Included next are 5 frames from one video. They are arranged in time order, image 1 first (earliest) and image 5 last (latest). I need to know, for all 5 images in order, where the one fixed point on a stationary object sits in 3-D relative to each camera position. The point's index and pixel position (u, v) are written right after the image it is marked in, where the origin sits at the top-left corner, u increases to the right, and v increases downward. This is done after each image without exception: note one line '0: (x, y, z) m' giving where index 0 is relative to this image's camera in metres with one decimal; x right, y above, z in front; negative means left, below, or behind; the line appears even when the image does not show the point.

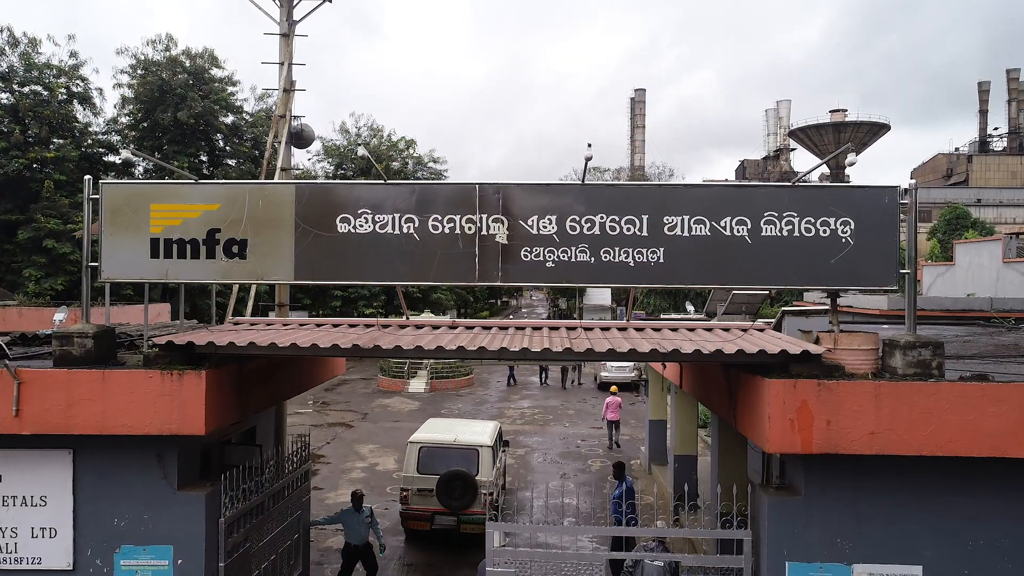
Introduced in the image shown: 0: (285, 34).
0: (-2.9, +3.3, +8.4) m
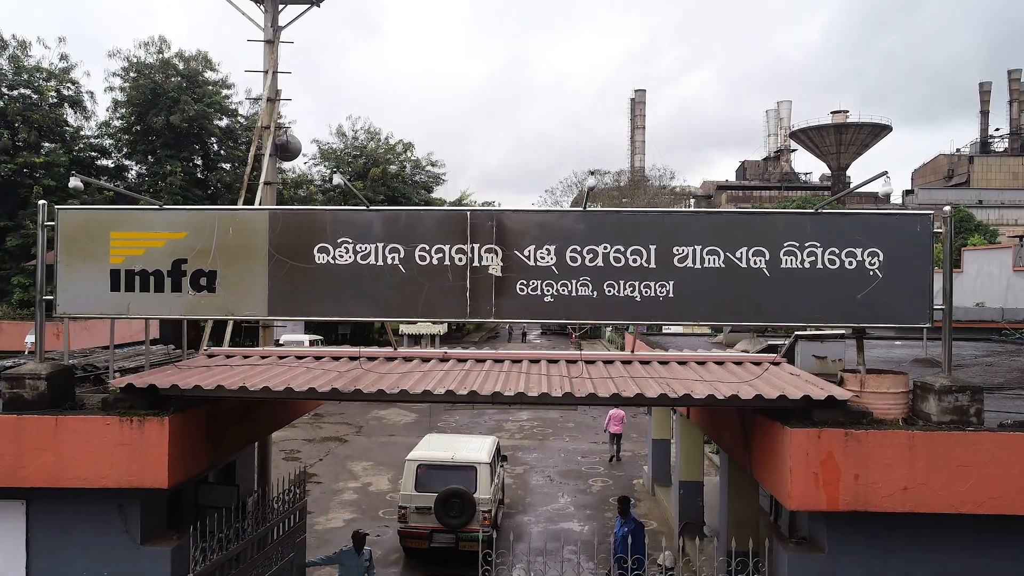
0: (-3.0, +3.0, +7.9) m
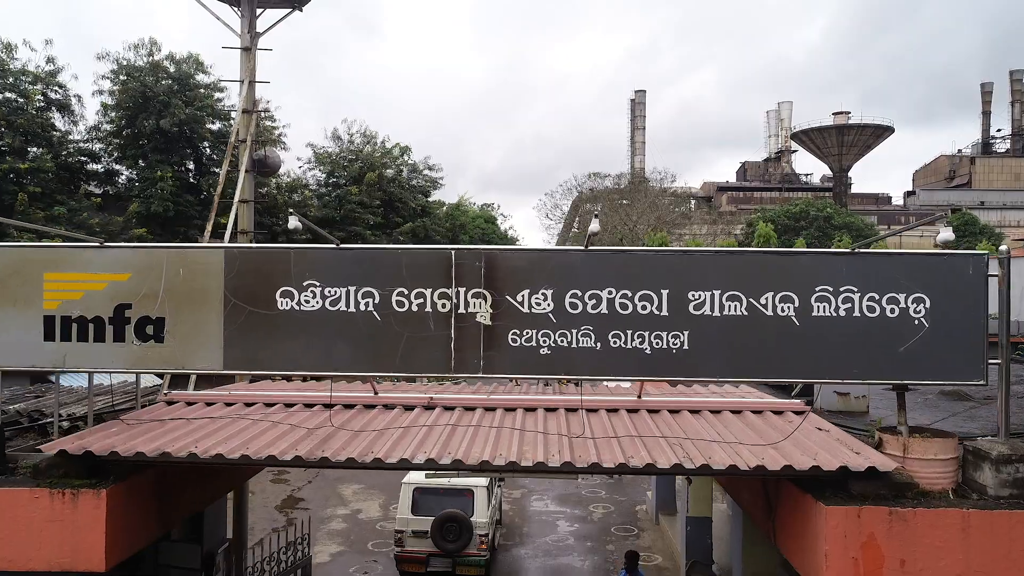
0: (-3.0, +2.7, +7.4) m
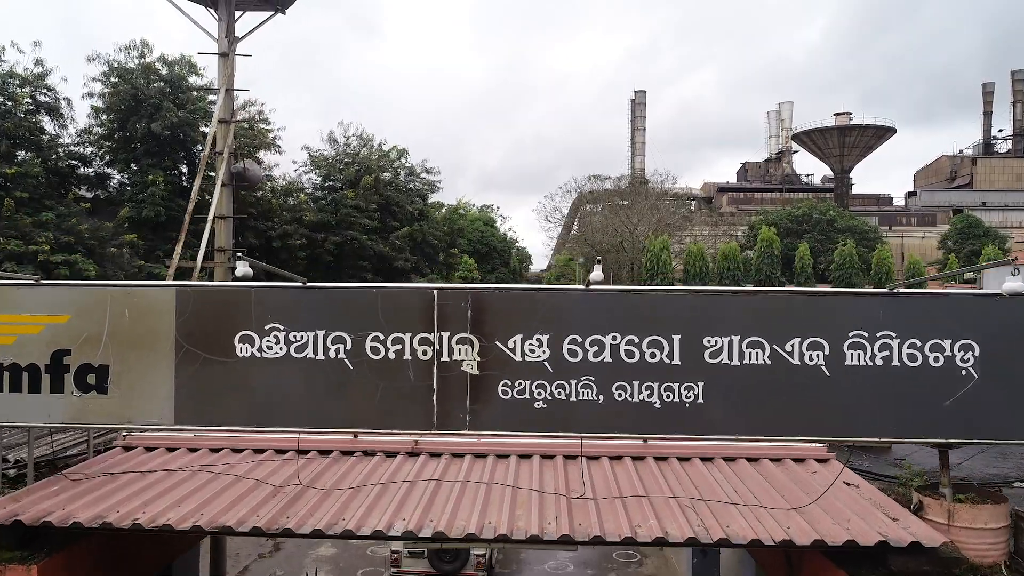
0: (-3.1, +2.5, +6.9) m
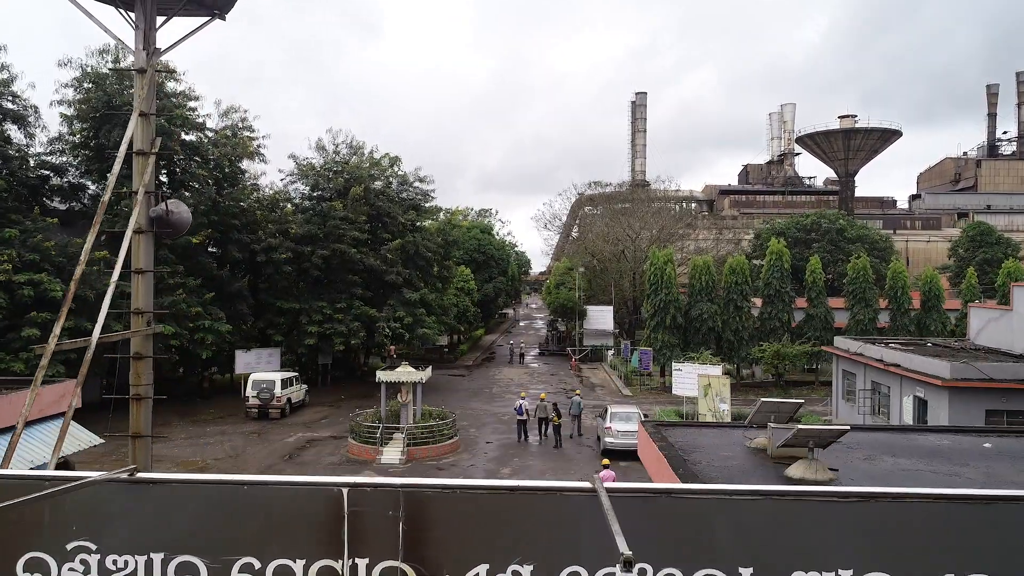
0: (-3.2, +1.9, +5.6) m
